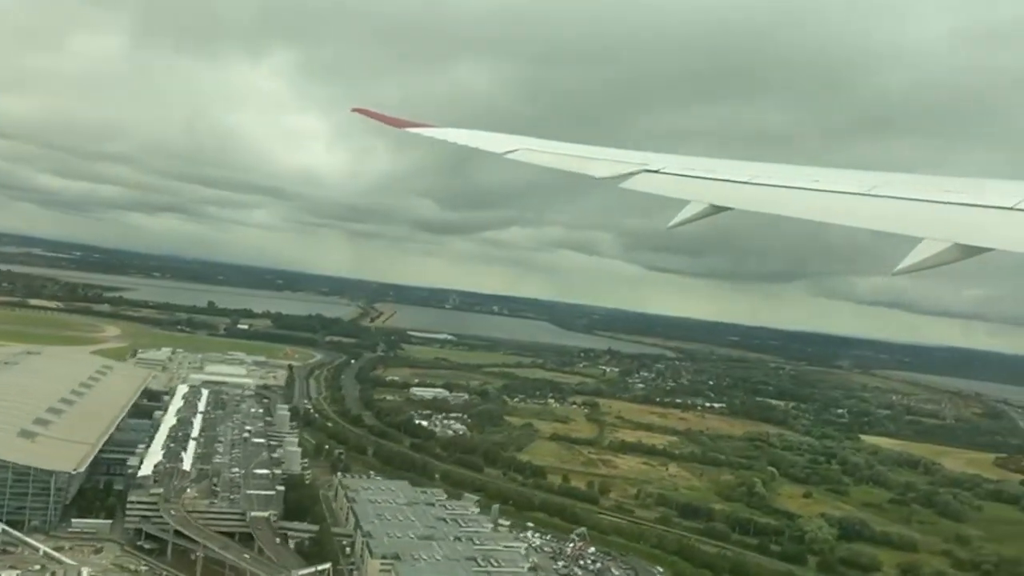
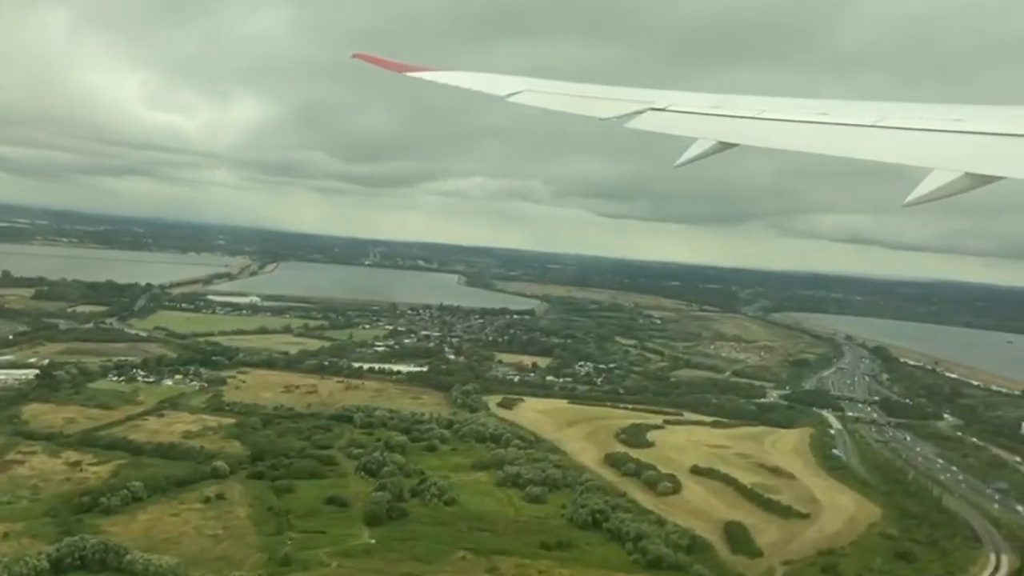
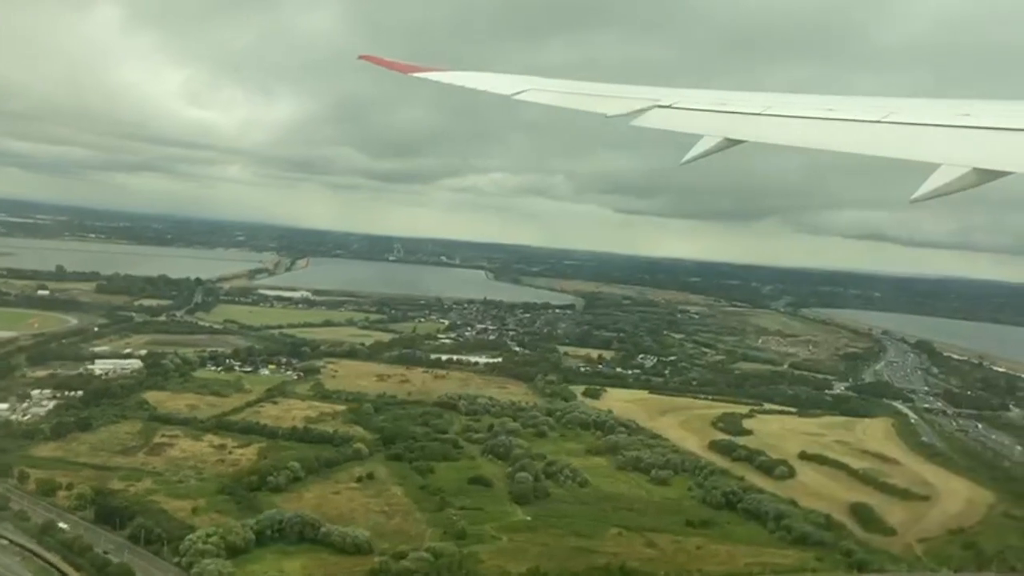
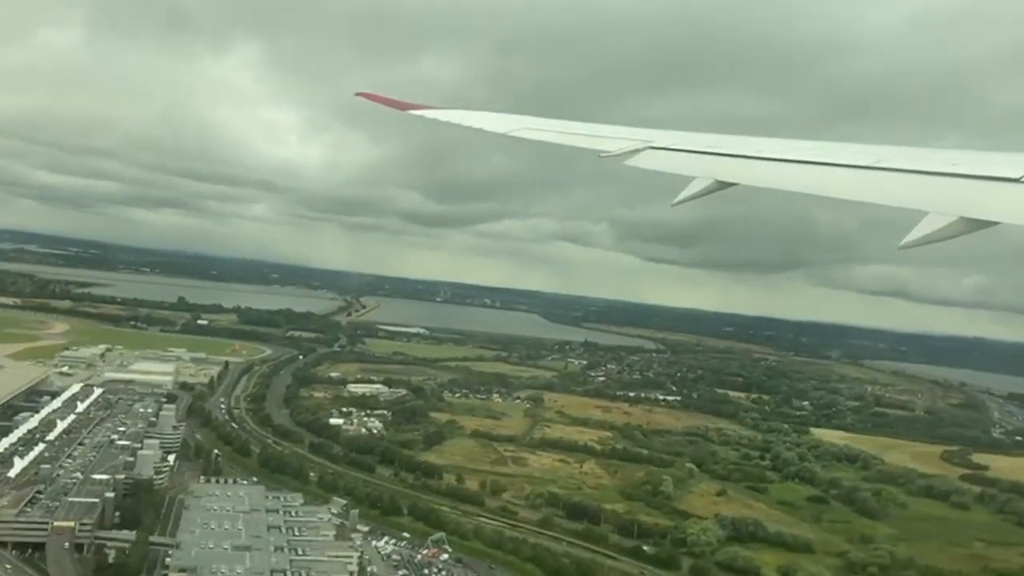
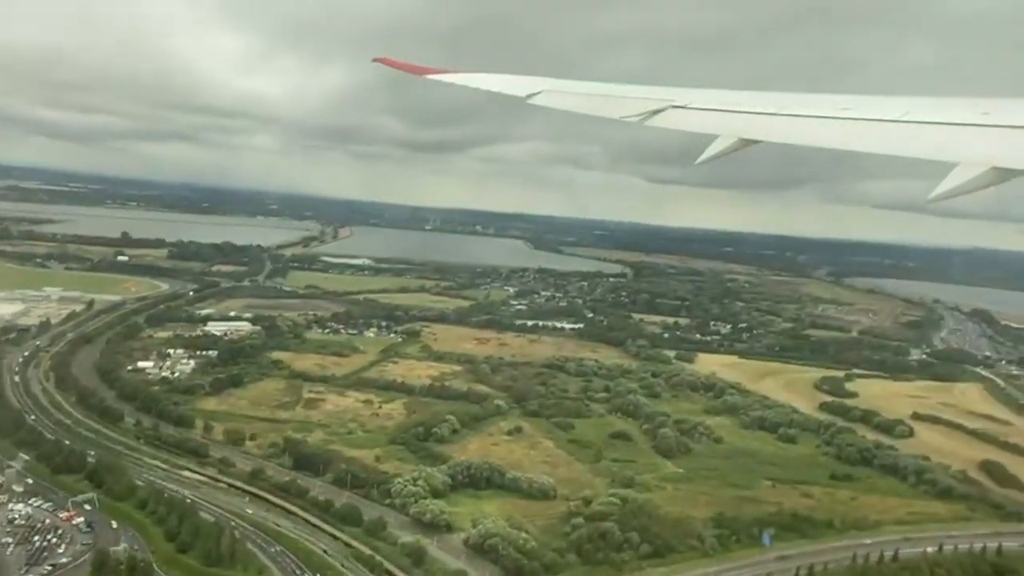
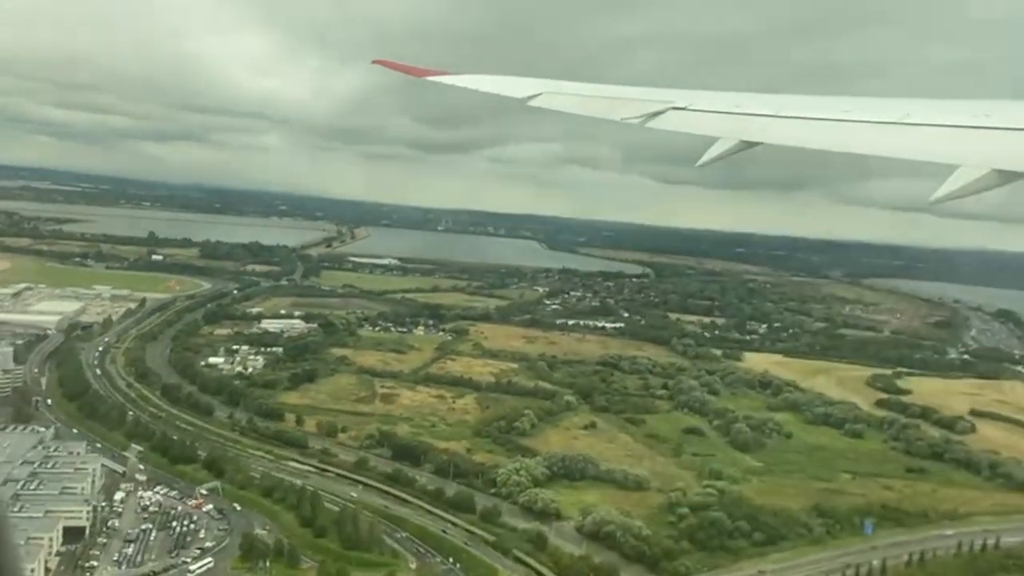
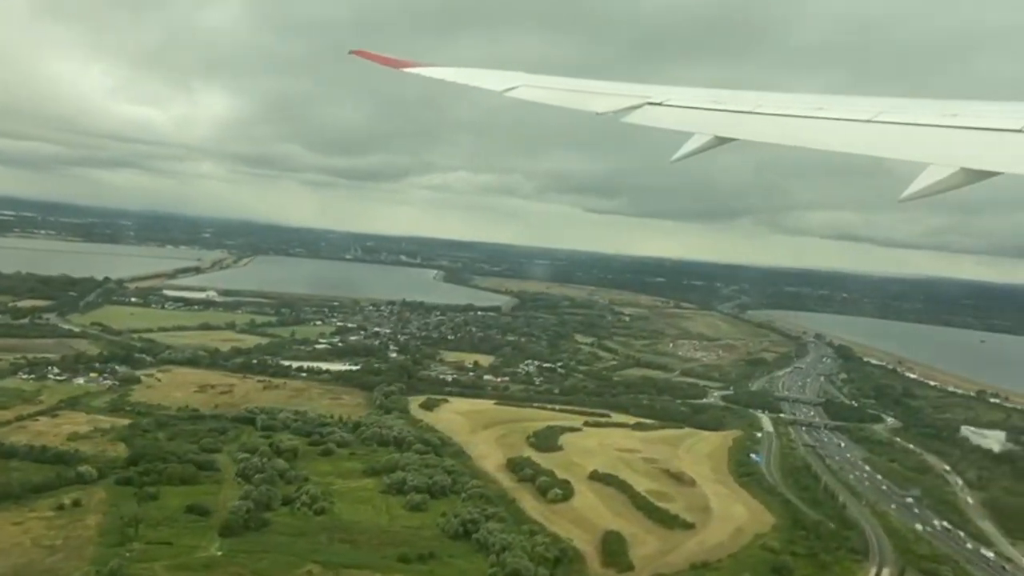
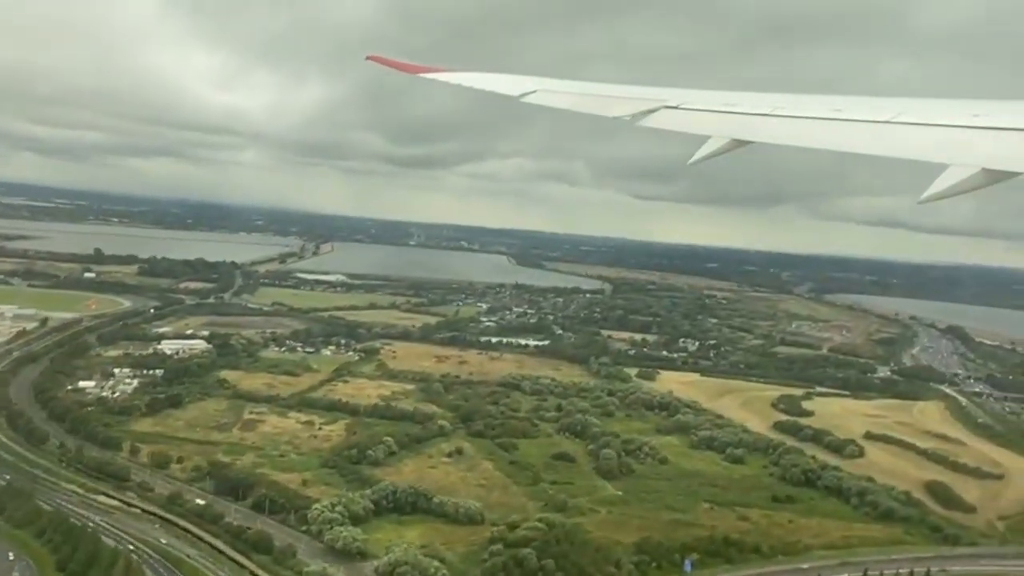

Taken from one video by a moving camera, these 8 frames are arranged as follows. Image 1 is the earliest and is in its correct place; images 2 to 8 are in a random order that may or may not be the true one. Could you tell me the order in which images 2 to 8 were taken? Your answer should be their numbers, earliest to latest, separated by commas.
4, 6, 5, 8, 3, 2, 7
